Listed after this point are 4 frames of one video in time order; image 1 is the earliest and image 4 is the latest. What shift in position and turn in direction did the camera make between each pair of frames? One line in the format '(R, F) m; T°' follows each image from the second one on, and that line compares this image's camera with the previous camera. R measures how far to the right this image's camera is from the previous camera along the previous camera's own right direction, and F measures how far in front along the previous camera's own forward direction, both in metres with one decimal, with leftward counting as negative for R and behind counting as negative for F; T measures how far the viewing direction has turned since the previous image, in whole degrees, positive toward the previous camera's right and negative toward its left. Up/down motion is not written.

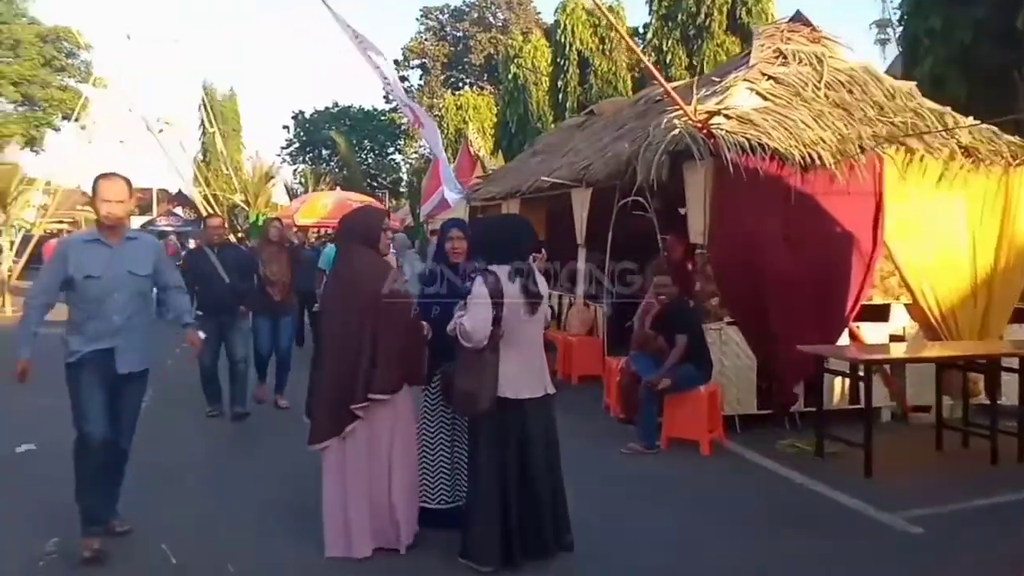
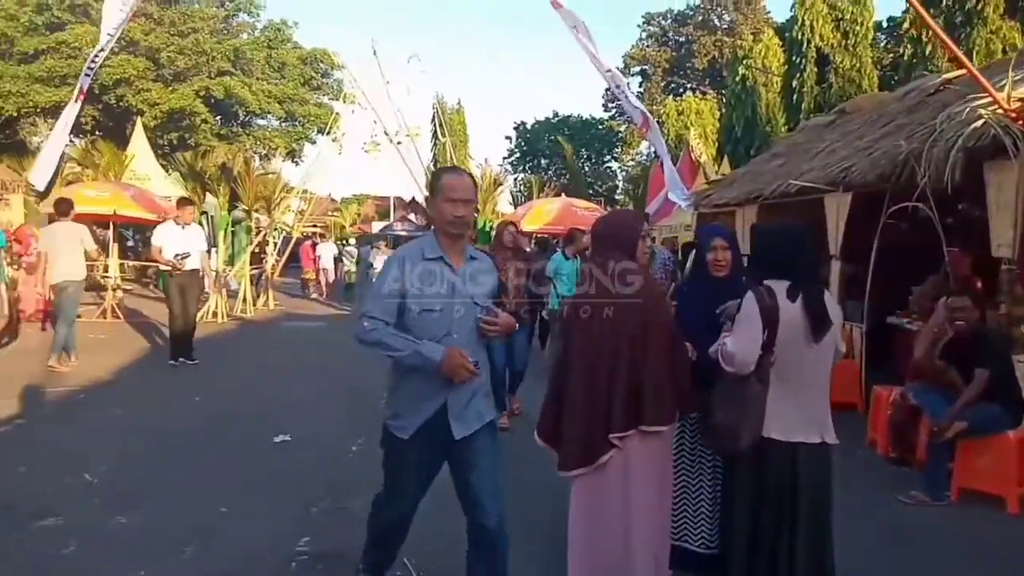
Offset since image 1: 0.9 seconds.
(-0.3, +0.3) m; -13°
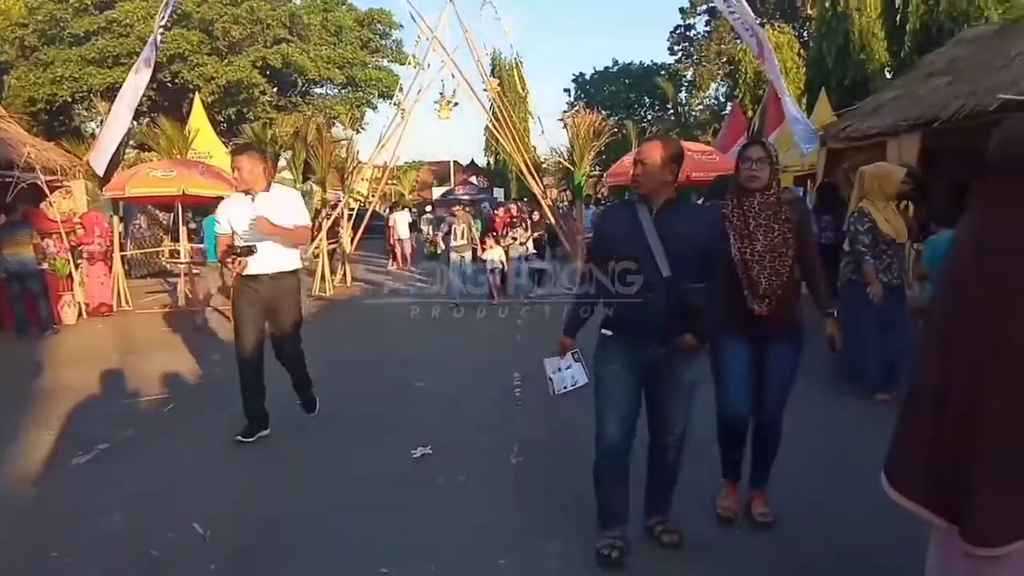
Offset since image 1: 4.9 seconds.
(-0.7, +1.0) m; -3°
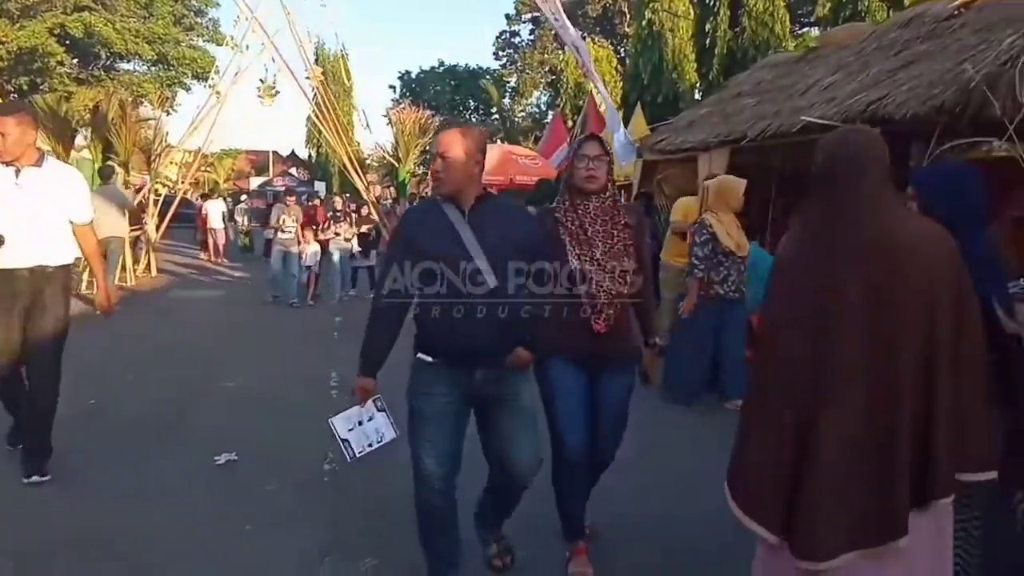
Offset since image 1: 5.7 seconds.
(-0.1, +0.4) m; +11°
